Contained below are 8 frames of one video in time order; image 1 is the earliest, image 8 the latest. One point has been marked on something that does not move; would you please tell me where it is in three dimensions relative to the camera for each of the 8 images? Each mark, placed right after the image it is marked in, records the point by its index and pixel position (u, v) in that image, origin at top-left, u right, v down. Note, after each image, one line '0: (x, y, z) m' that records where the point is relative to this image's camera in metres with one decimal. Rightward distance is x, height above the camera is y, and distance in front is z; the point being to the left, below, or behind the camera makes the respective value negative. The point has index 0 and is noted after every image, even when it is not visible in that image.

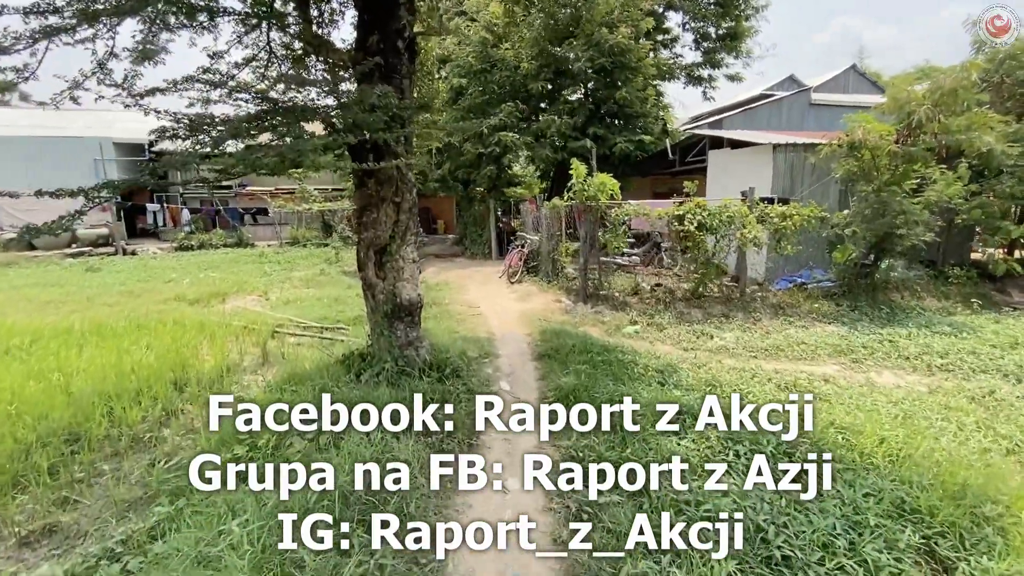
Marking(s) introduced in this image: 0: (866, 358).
0: (+4.5, -0.9, +6.2) m
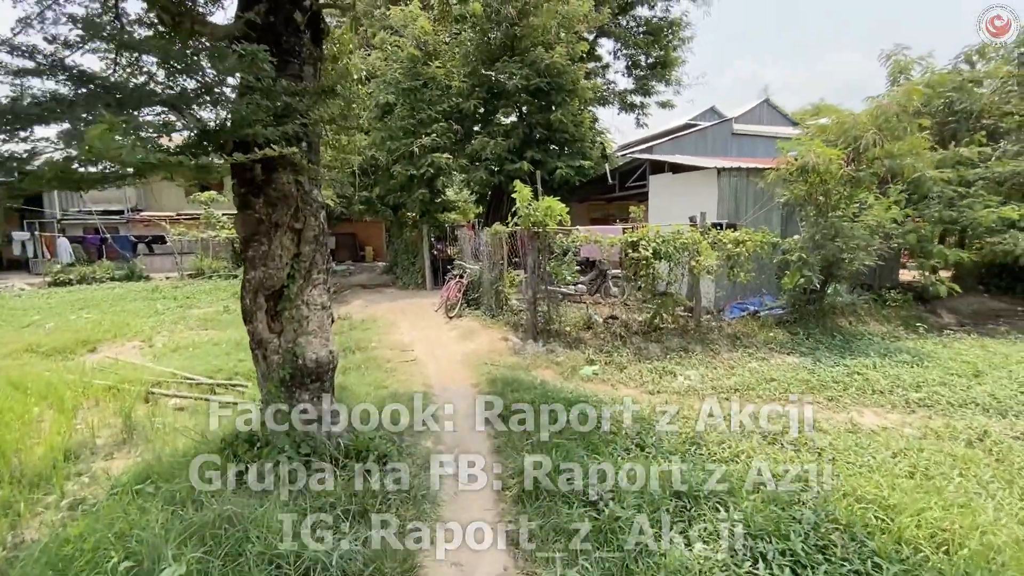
0: (+3.9, -1.3, +5.7) m
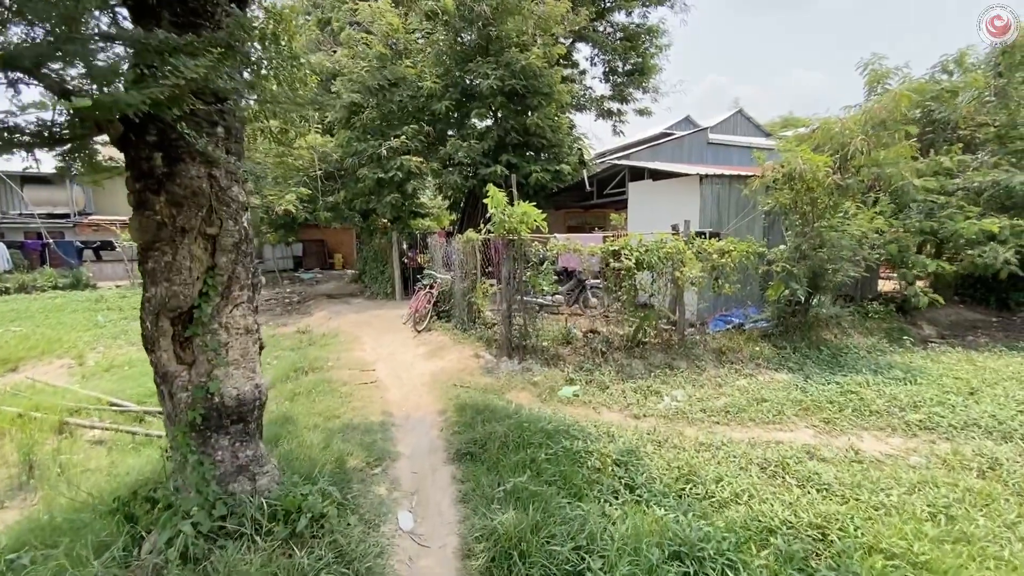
0: (+3.6, -1.4, +5.3) m
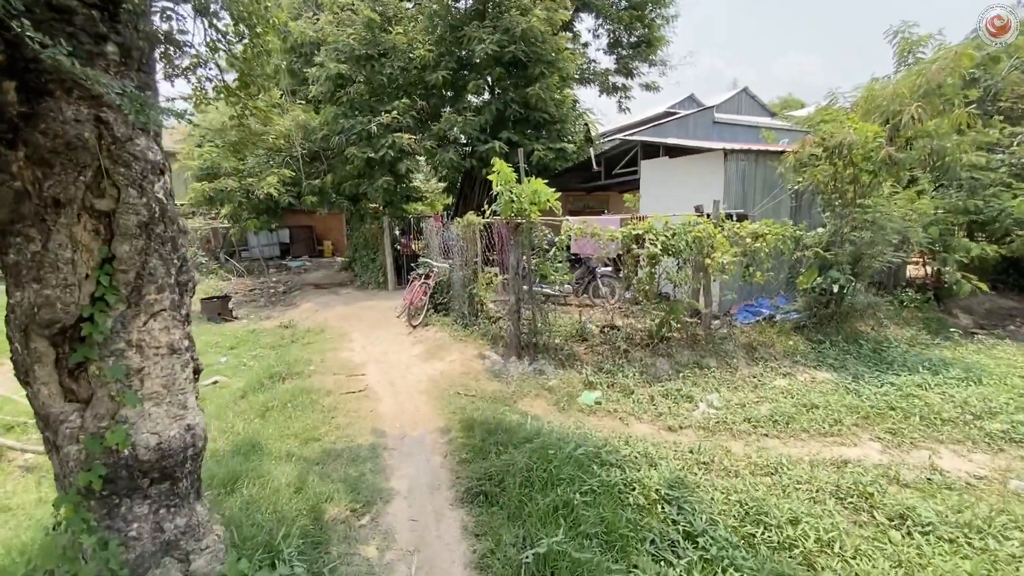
0: (+3.7, -1.3, +4.6) m
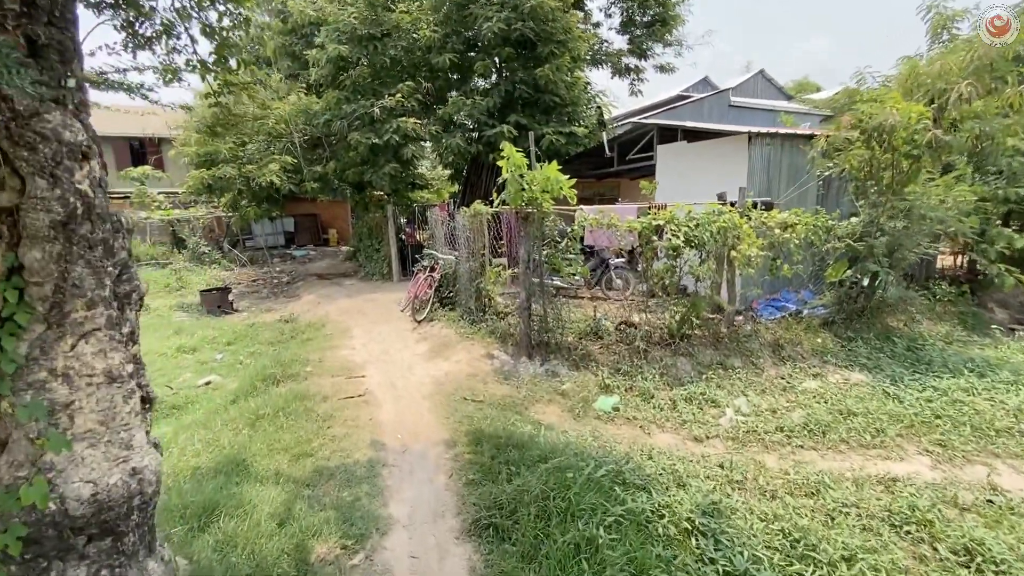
0: (+3.8, -1.3, +4.2) m
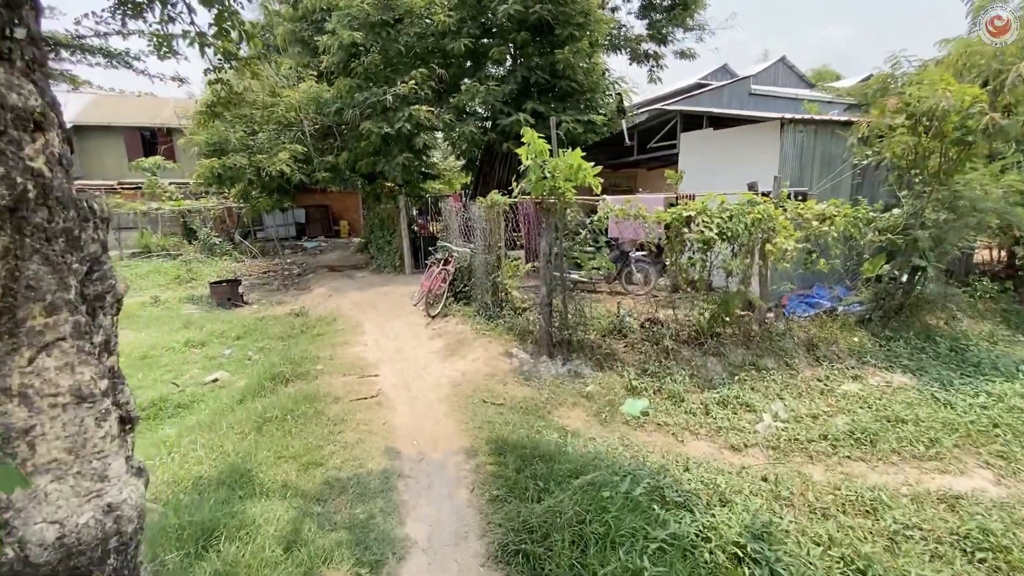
0: (+4.0, -1.3, +3.8) m
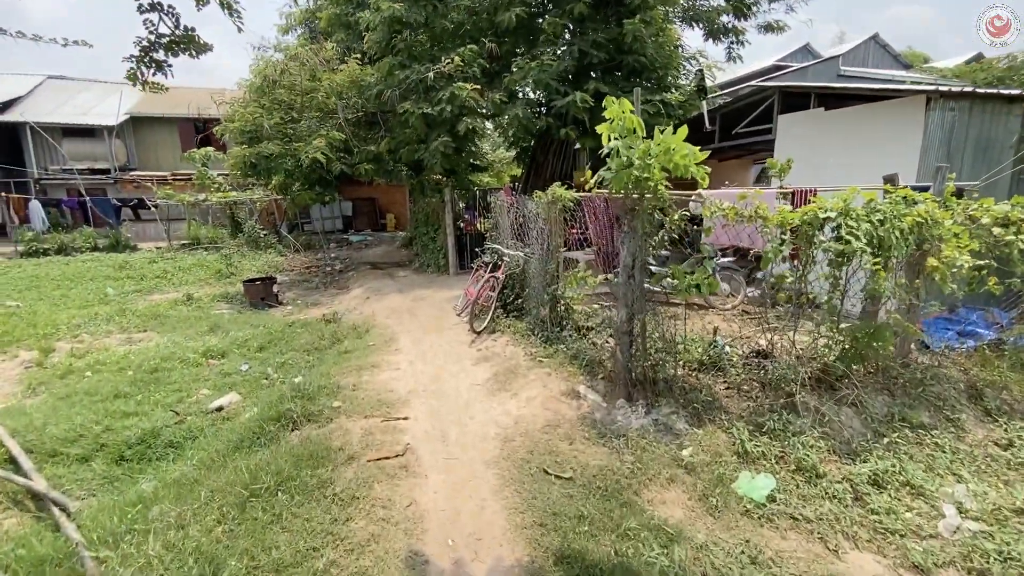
0: (+4.4, -1.6, +2.3) m
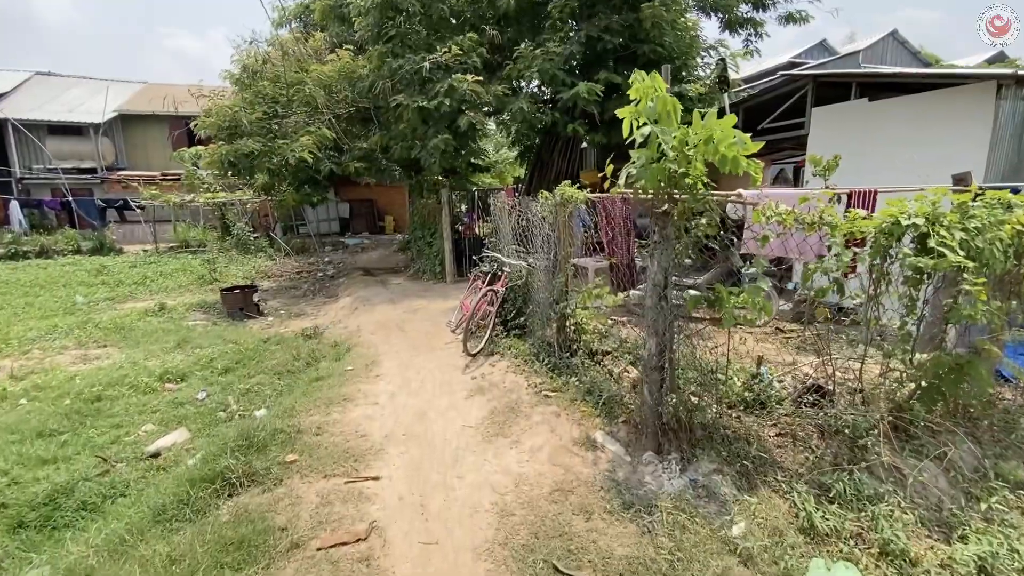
0: (+4.4, -1.7, +1.5) m
